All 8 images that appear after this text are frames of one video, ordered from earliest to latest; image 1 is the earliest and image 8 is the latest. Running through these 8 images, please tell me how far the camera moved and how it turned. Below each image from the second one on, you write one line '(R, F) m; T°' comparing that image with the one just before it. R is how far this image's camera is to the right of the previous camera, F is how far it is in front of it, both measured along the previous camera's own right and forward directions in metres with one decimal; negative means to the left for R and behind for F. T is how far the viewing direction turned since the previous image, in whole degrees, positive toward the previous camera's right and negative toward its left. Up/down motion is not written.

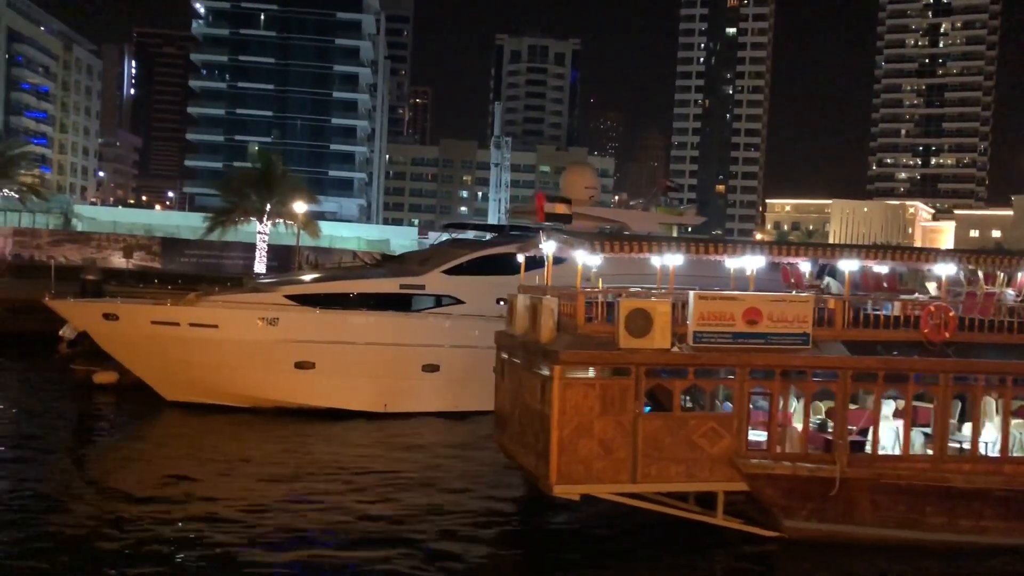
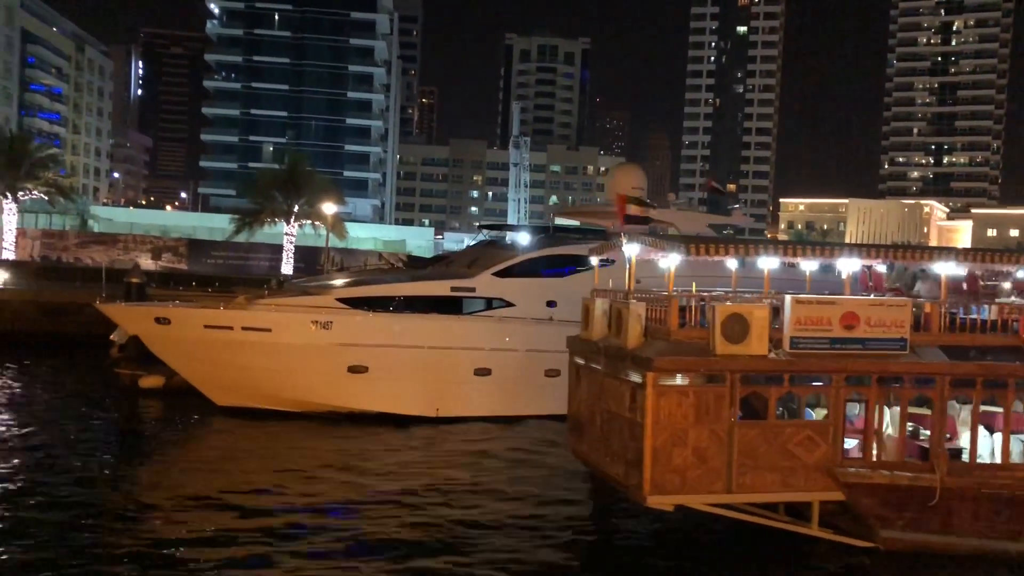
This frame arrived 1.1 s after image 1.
(-1.0, +0.3) m; 0°
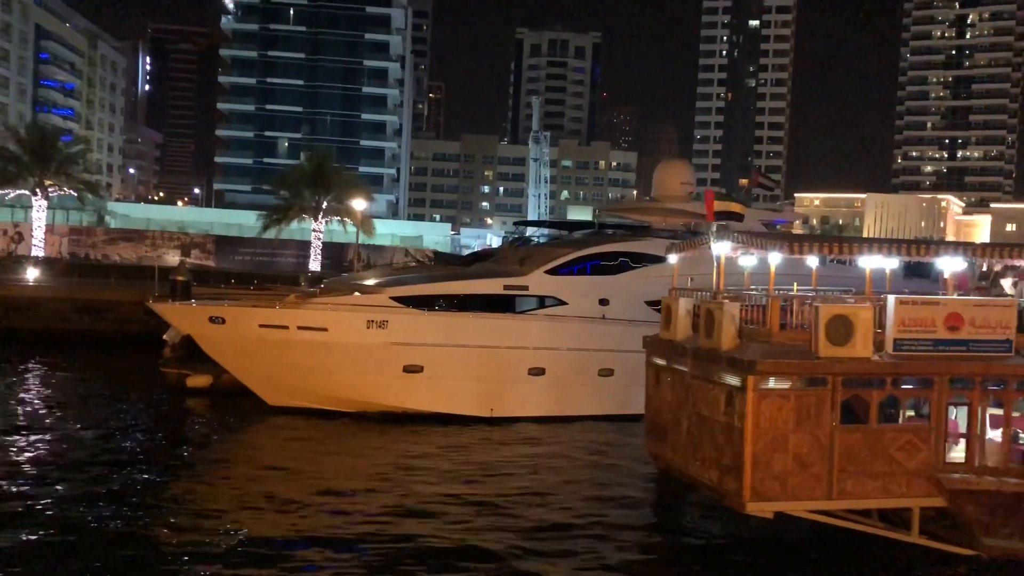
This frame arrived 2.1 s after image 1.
(-1.0, +0.3) m; 0°
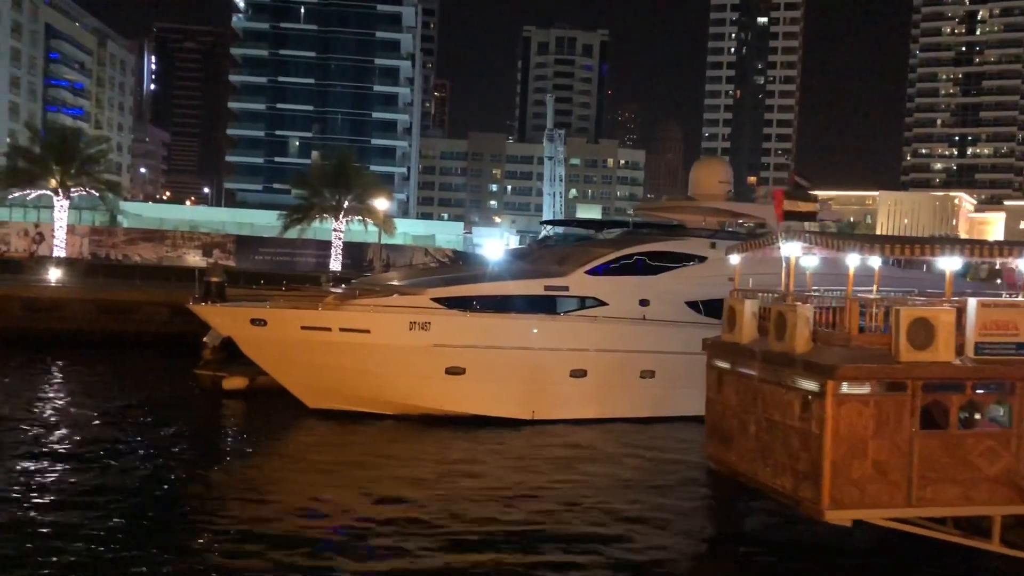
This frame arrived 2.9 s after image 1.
(-0.7, +0.2) m; 0°
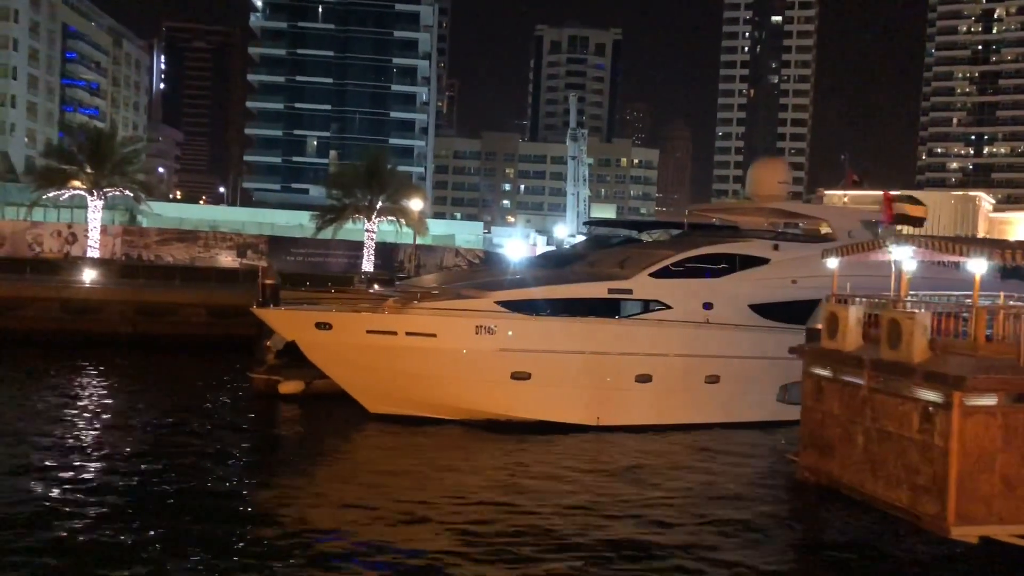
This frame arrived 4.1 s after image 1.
(-1.1, +0.3) m; 0°
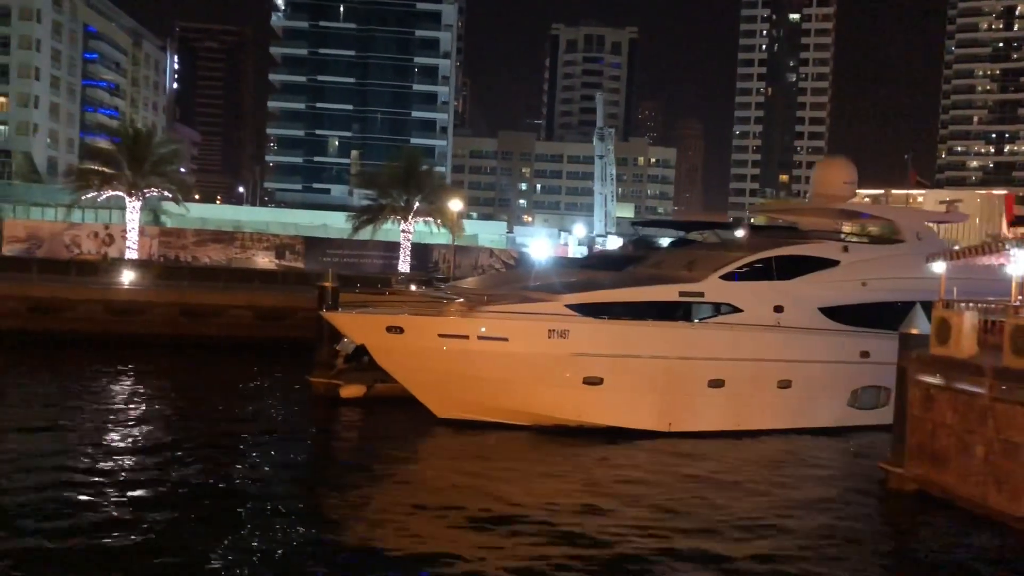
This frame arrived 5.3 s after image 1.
(-1.1, +0.3) m; -1°
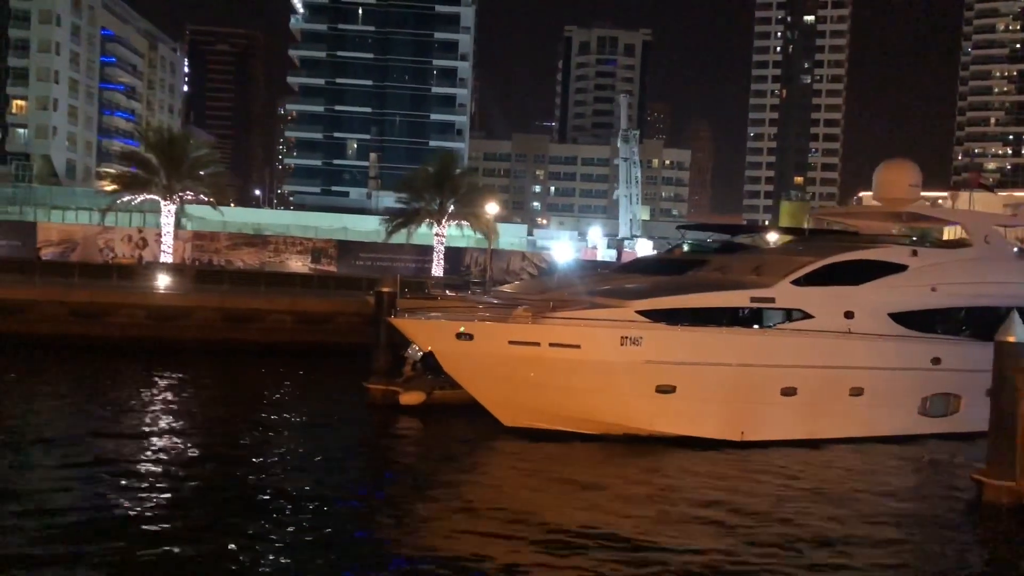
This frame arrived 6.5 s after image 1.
(-1.1, +0.4) m; 0°
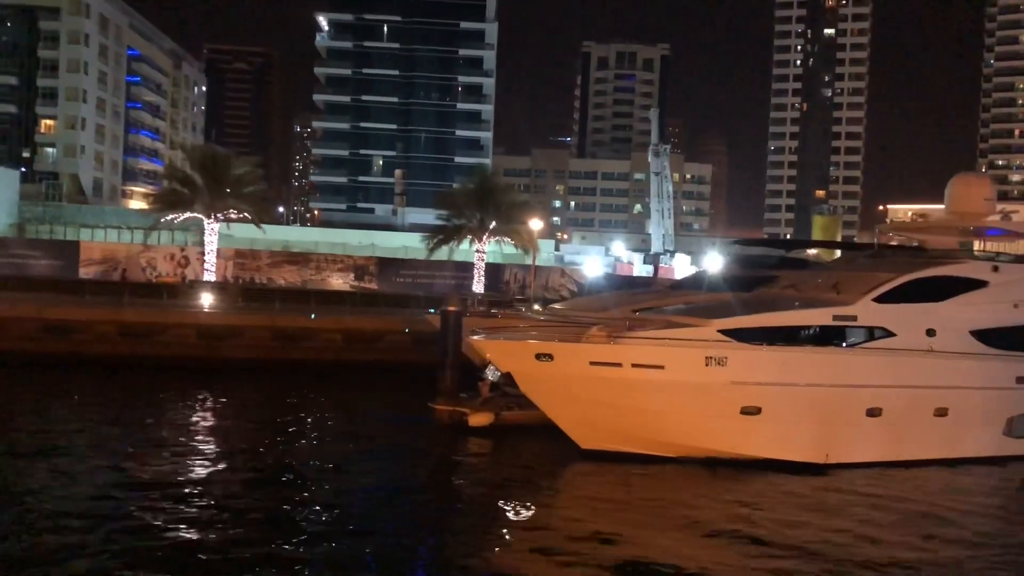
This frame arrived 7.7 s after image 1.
(-1.1, +0.3) m; -1°
